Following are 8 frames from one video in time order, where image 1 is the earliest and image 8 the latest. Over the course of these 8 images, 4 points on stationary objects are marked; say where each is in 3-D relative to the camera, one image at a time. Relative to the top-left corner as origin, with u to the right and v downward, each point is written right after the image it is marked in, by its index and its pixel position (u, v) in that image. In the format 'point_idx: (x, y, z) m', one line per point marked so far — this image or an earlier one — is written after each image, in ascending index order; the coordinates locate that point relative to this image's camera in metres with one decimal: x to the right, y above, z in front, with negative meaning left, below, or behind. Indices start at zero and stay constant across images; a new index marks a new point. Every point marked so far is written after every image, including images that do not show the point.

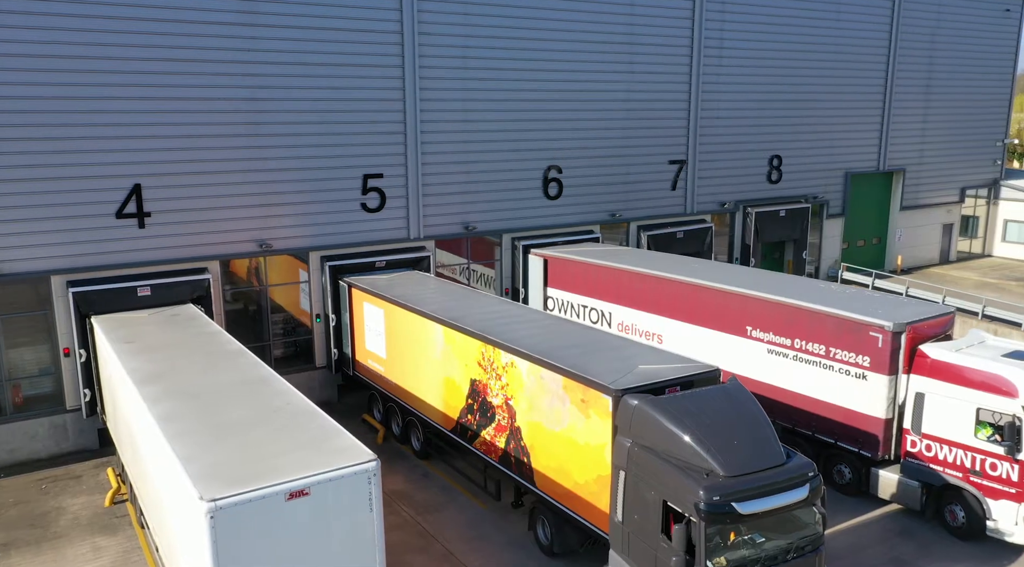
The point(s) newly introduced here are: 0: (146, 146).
0: (-7.9, +2.9, +18.0) m
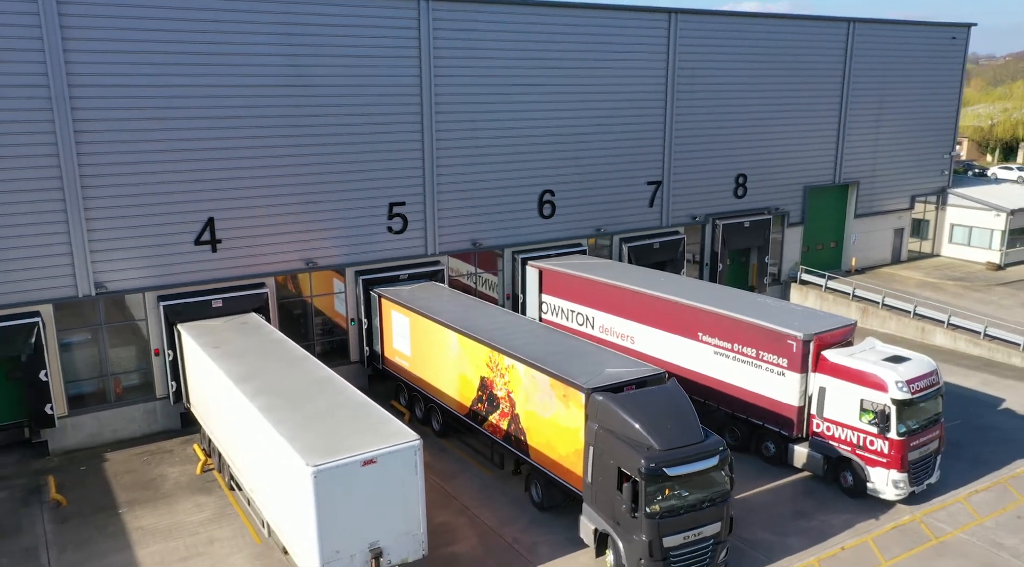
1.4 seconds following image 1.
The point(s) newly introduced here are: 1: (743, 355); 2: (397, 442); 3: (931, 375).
0: (-7.9, +2.6, +22.2) m
1: (+5.6, -1.7, +19.7) m
2: (-2.0, -2.7, +13.8) m
3: (+8.9, -2.0, +17.5) m
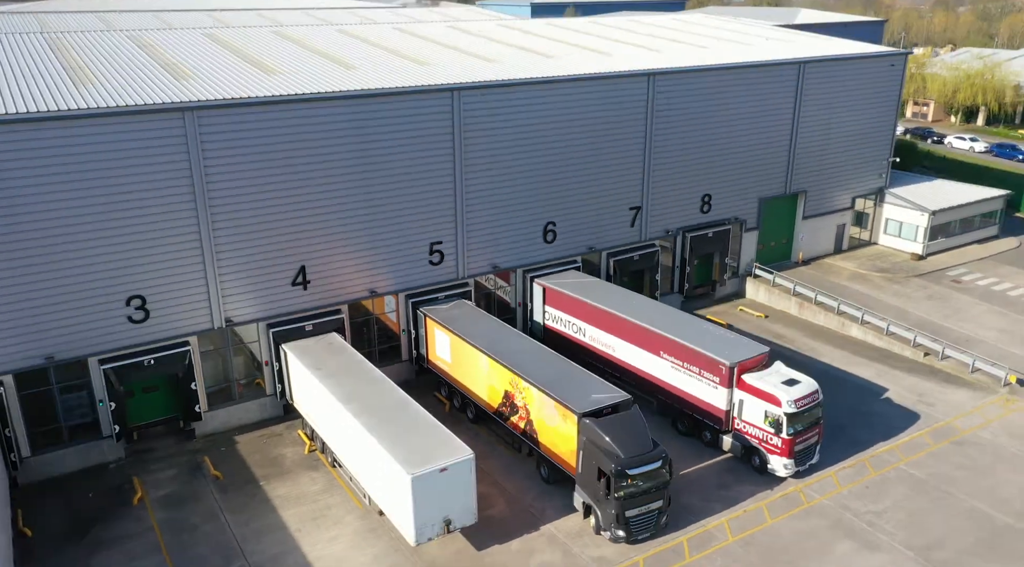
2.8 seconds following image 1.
0: (-7.4, +1.5, +29.8) m
1: (+6.0, -3.0, +27.8) m
2: (-1.4, -4.6, +22.1) m
3: (+9.4, -3.5, +25.7) m
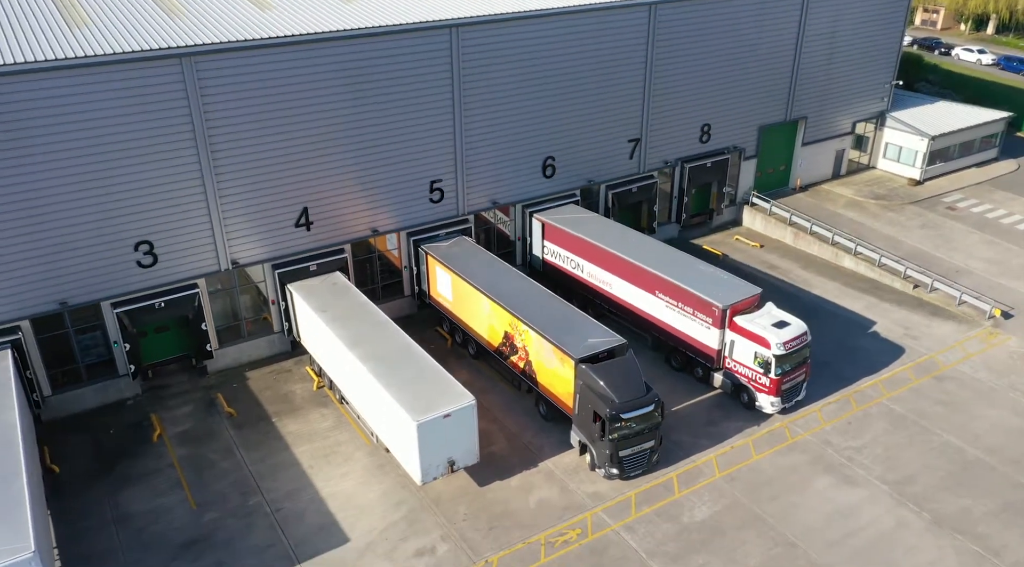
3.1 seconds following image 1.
0: (-7.4, +3.7, +30.1) m
1: (+6.0, -0.9, +28.8) m
2: (-1.5, -3.3, +23.2) m
3: (+9.4, -1.7, +26.7) m
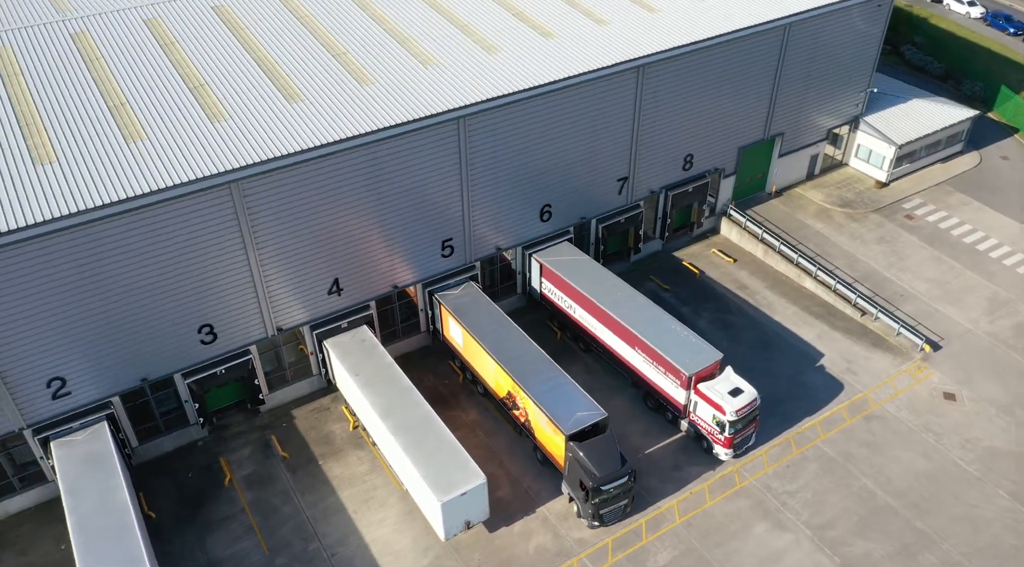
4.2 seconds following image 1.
0: (-7.3, +1.2, +34.8) m
1: (+6.1, -3.6, +34.4) m
2: (-1.3, -7.0, +29.3) m
3: (+9.5, -4.7, +32.5) m
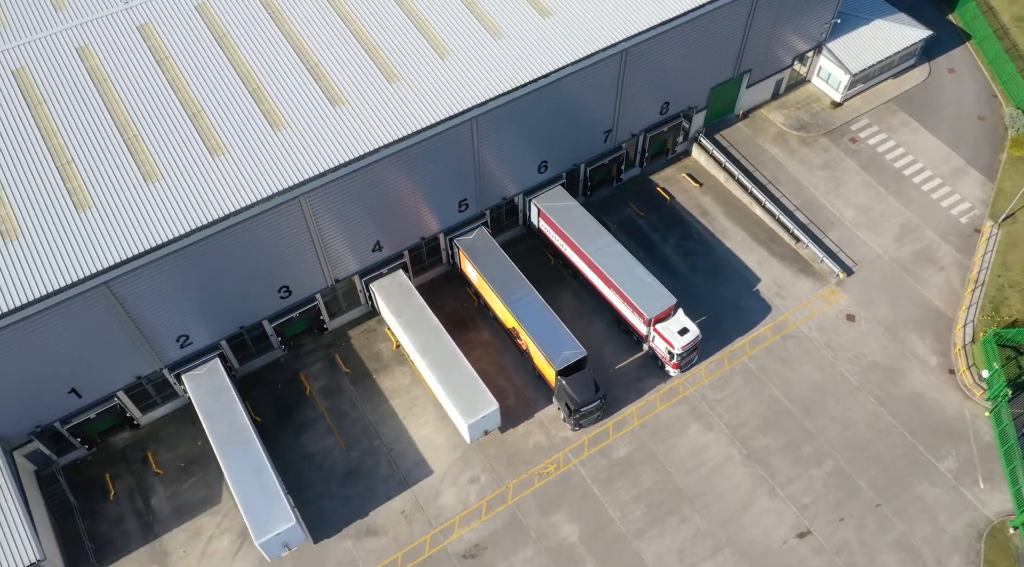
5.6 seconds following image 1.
0: (-7.1, +3.3, +44.1) m
1: (+6.3, -1.3, +45.2) m
2: (-1.1, -6.1, +41.4) m
3: (+9.8, -3.0, +43.7) m
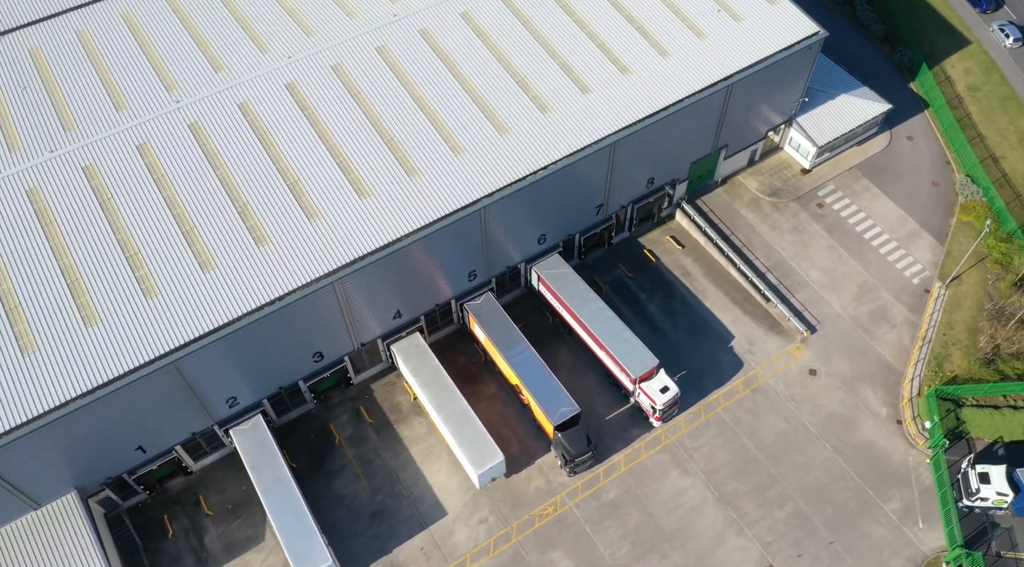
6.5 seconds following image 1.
0: (-6.9, -0.7, +50.6) m
1: (+6.6, -5.3, +51.7) m
2: (-0.8, -10.1, +47.9) m
3: (+10.0, -6.9, +50.3) m
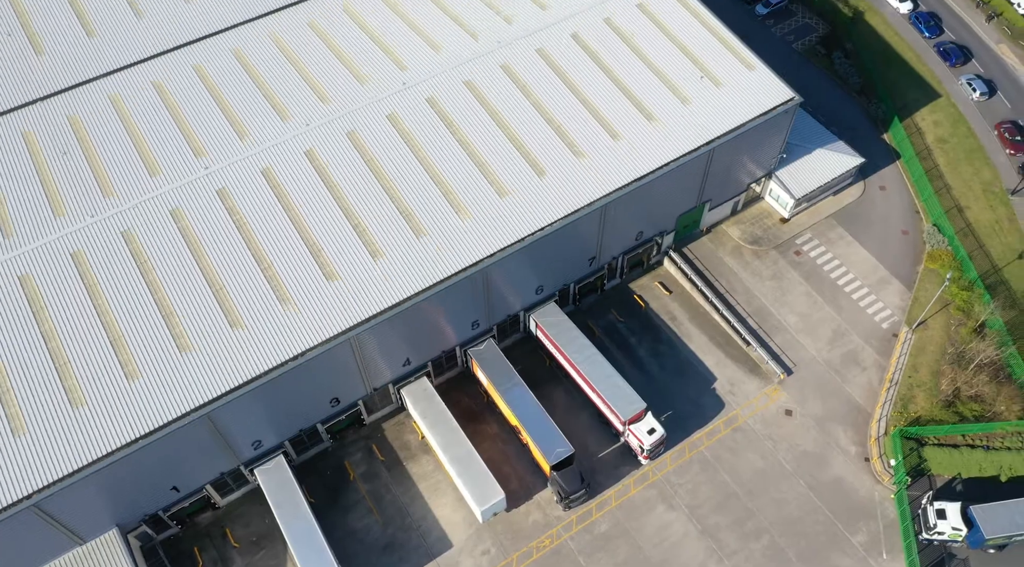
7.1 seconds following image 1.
0: (-6.9, -4.1, +55.2) m
1: (+6.6, -8.7, +56.4) m
2: (-0.8, -13.5, +52.6) m
3: (+10.0, -10.3, +55.0) m
